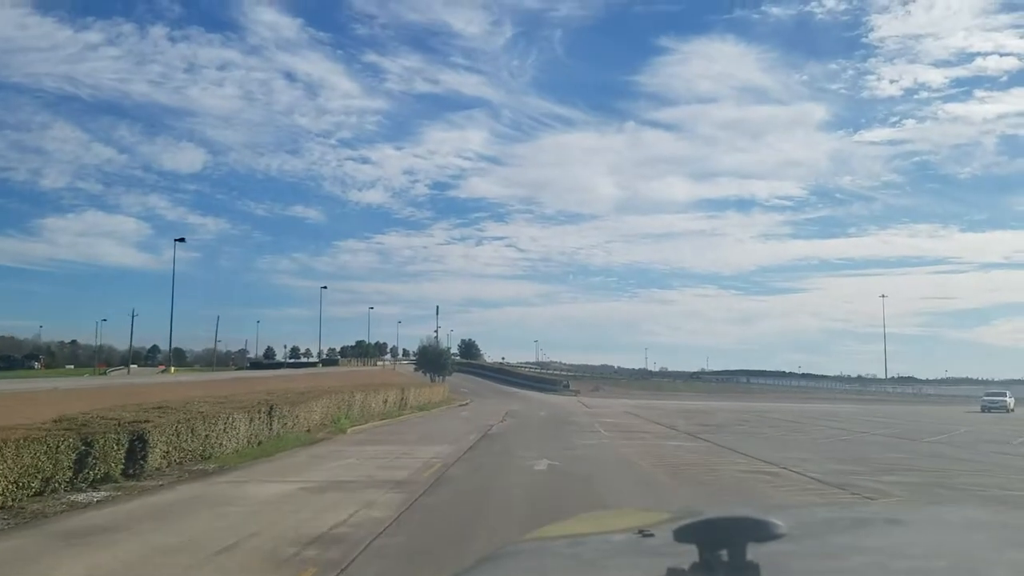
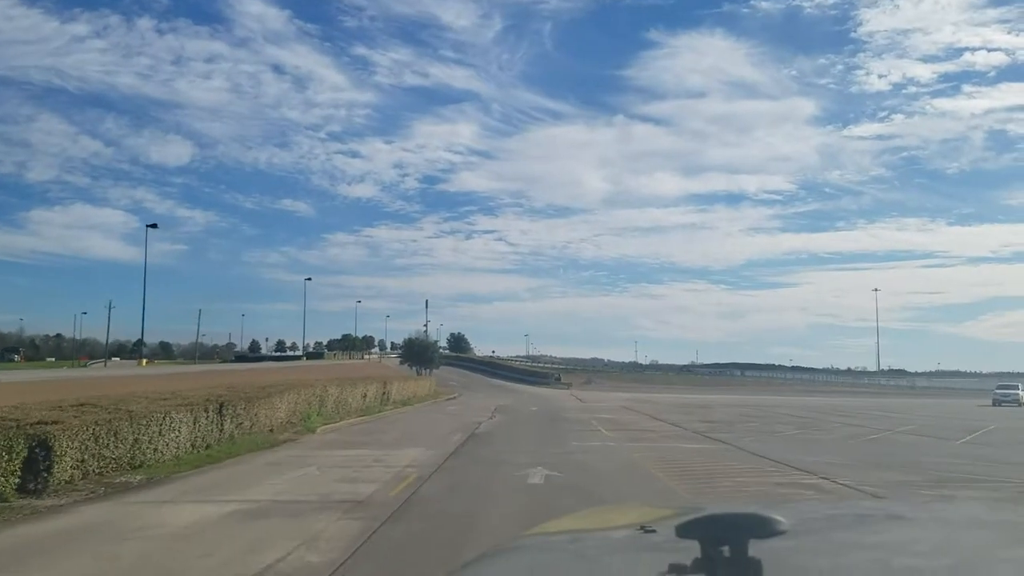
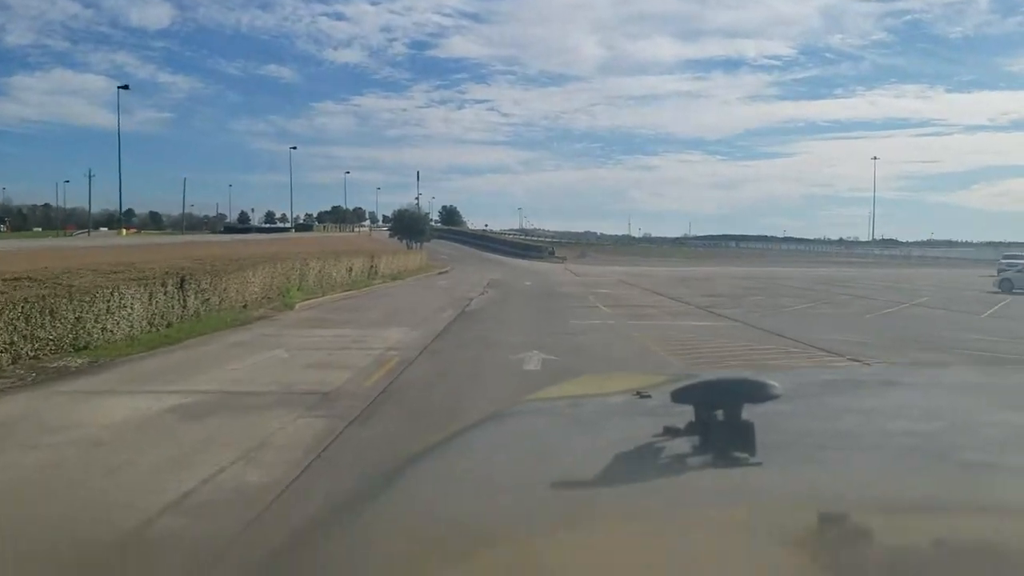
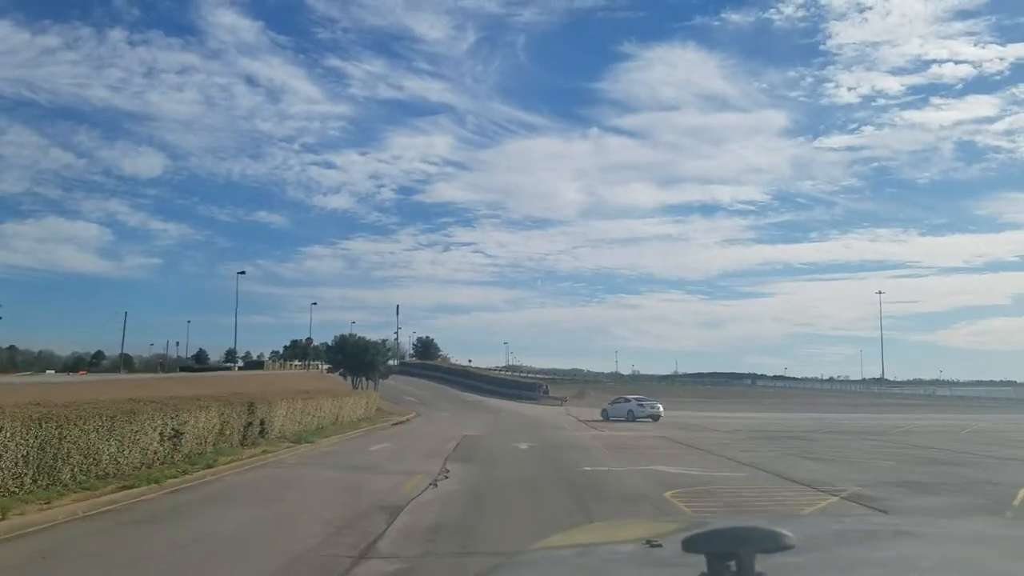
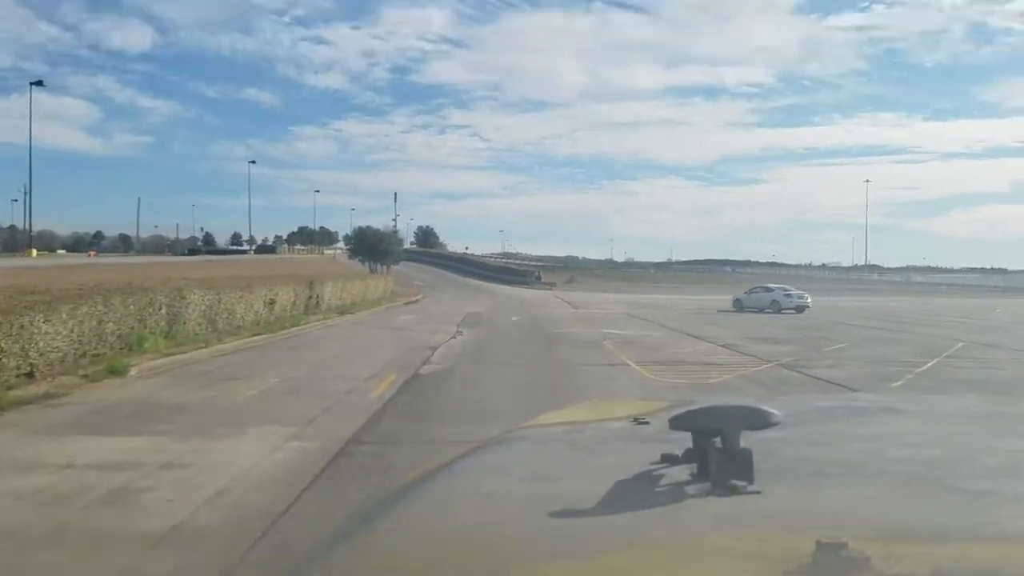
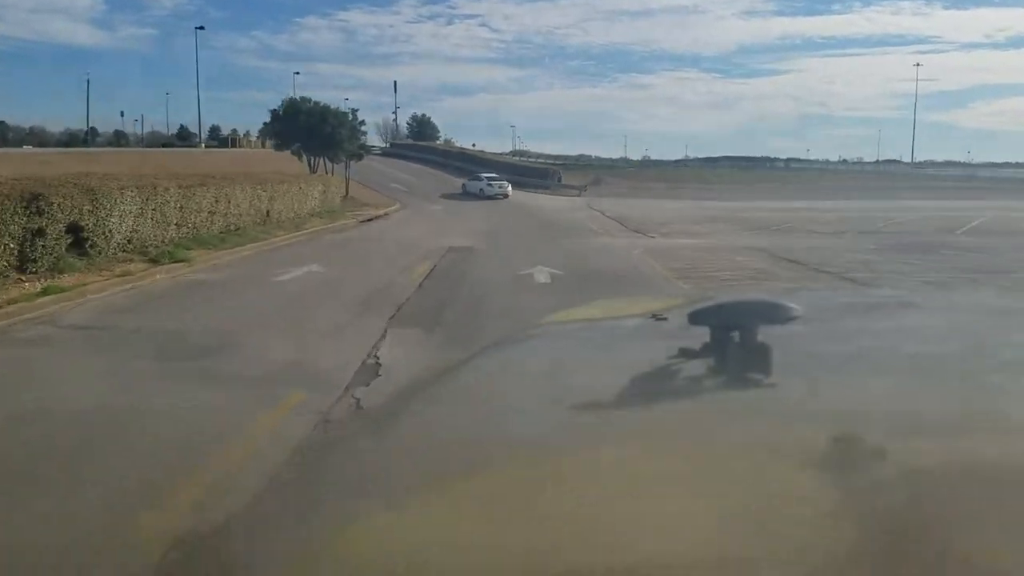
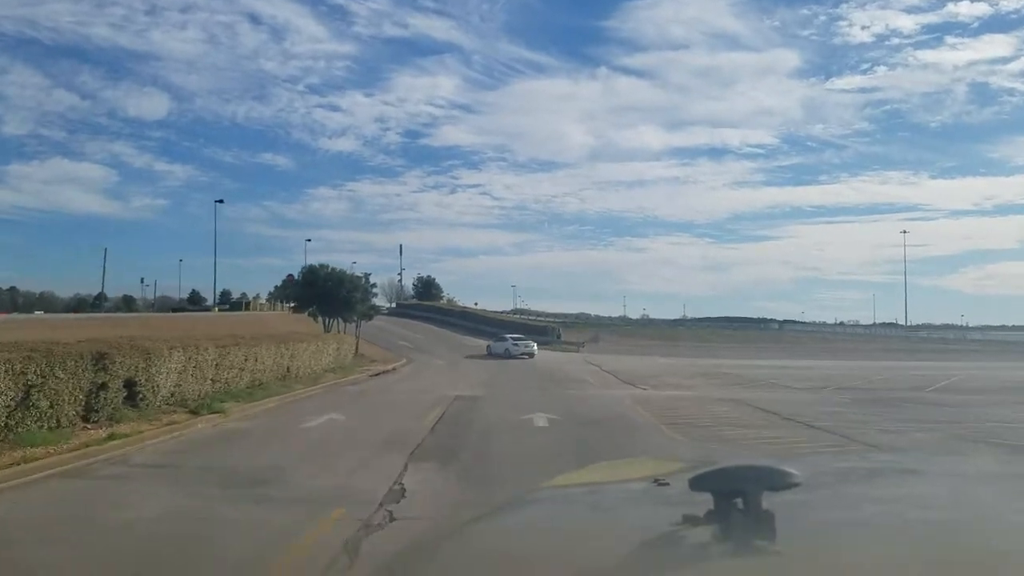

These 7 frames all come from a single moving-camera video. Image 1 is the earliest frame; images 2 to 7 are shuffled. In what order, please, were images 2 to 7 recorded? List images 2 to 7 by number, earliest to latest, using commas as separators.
2, 3, 5, 4, 7, 6
